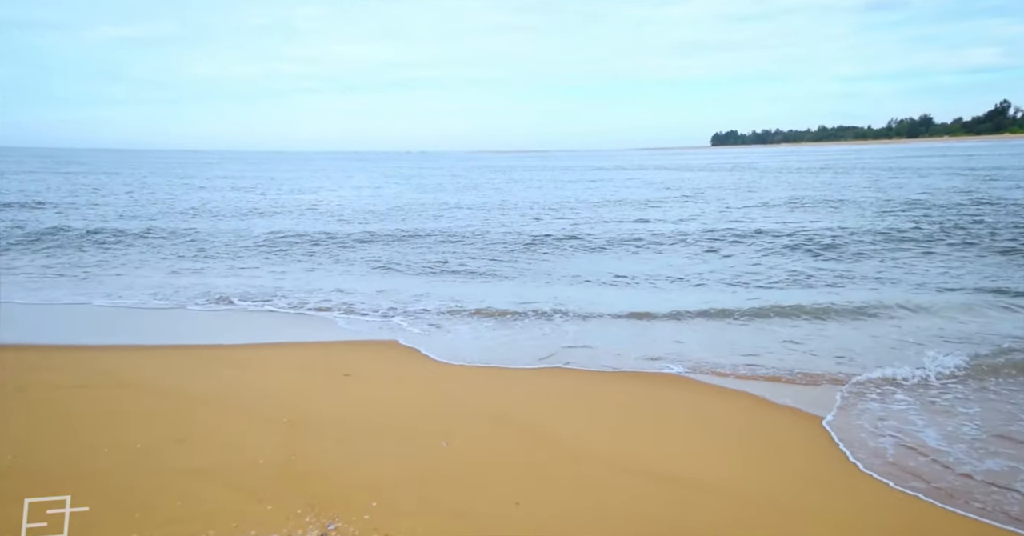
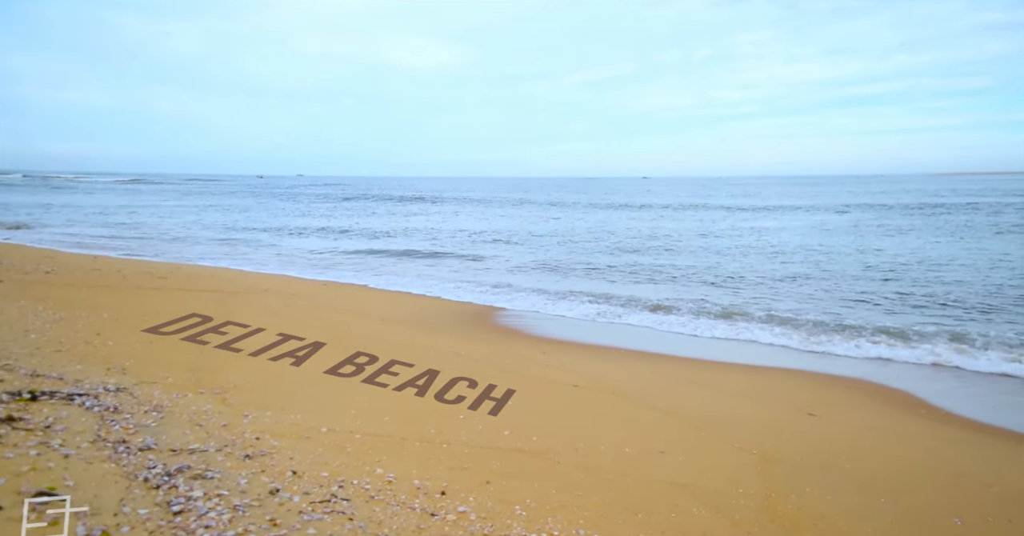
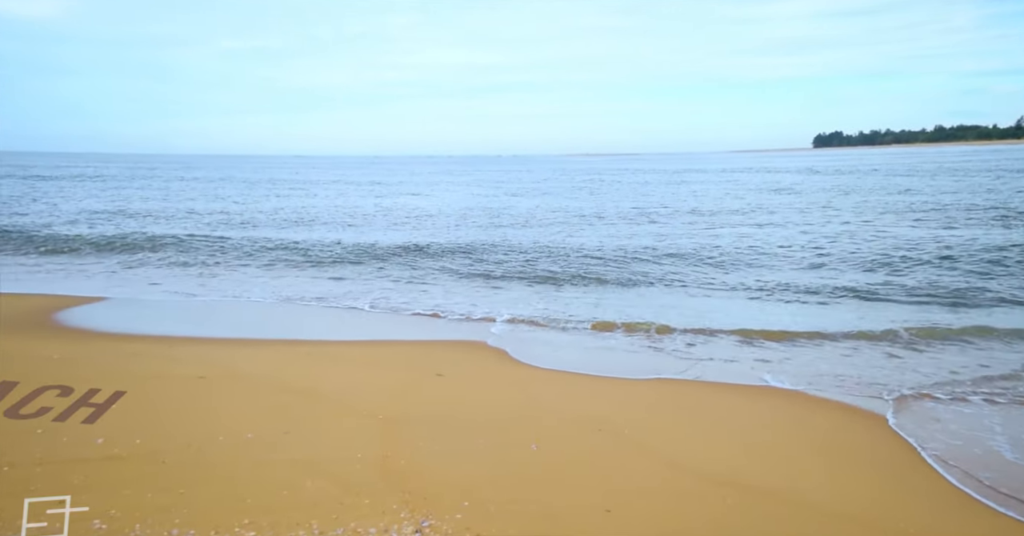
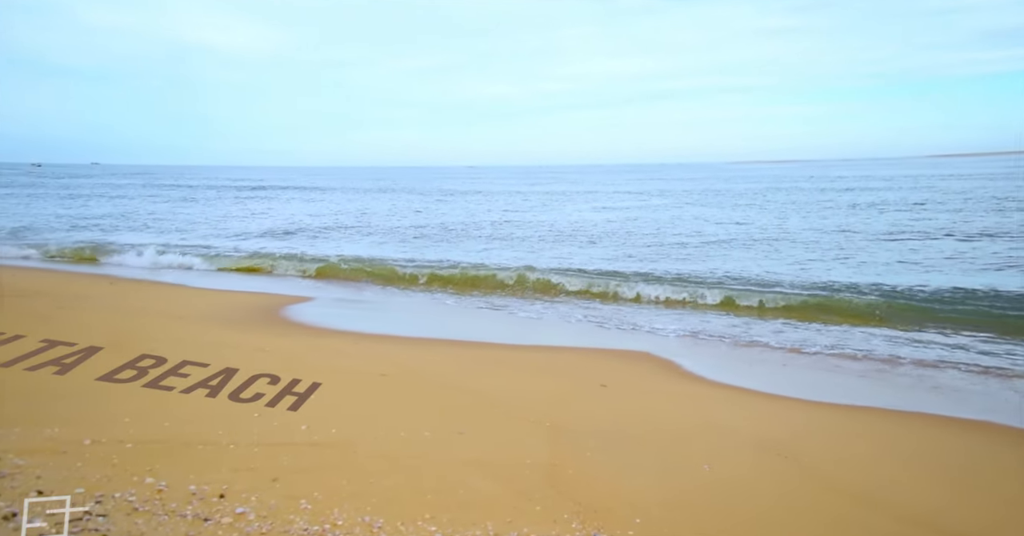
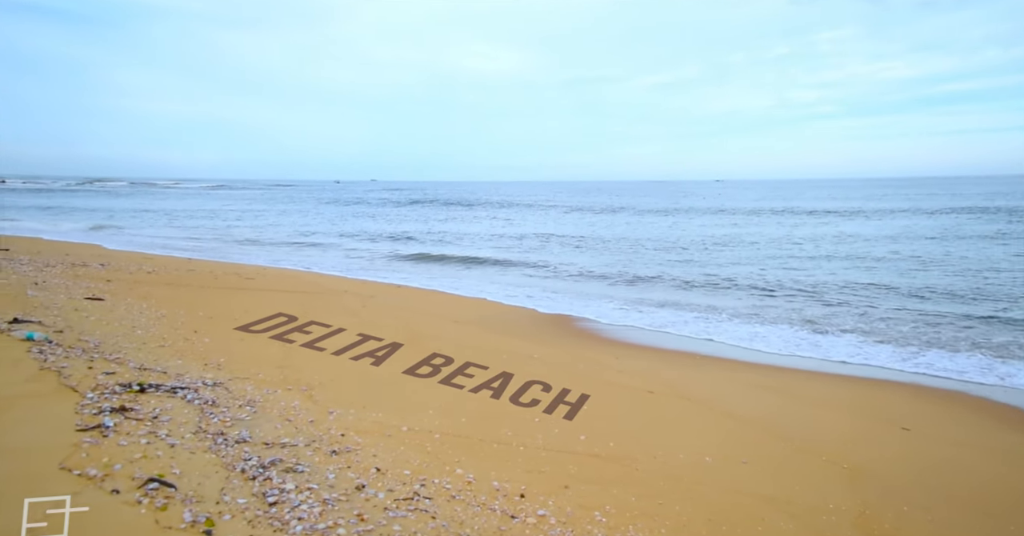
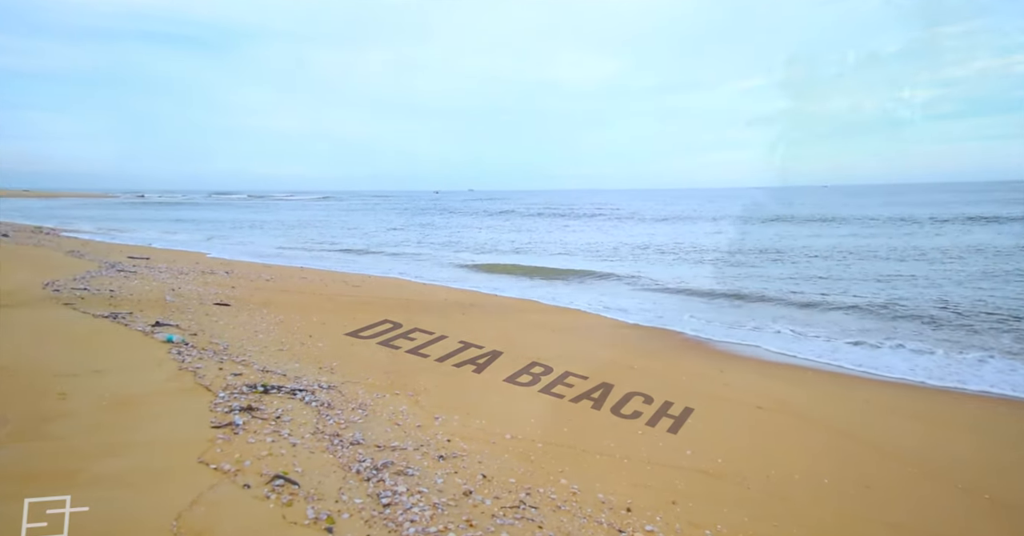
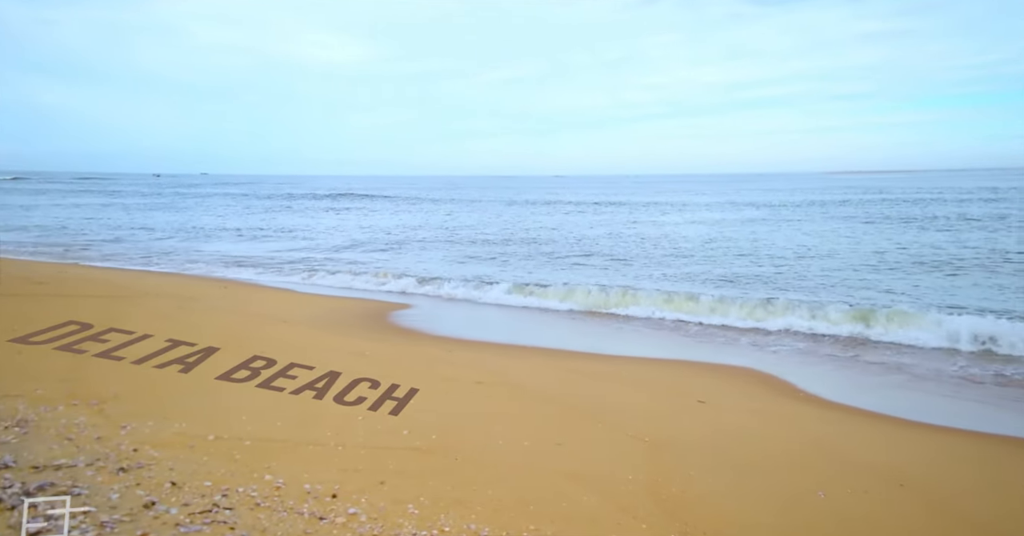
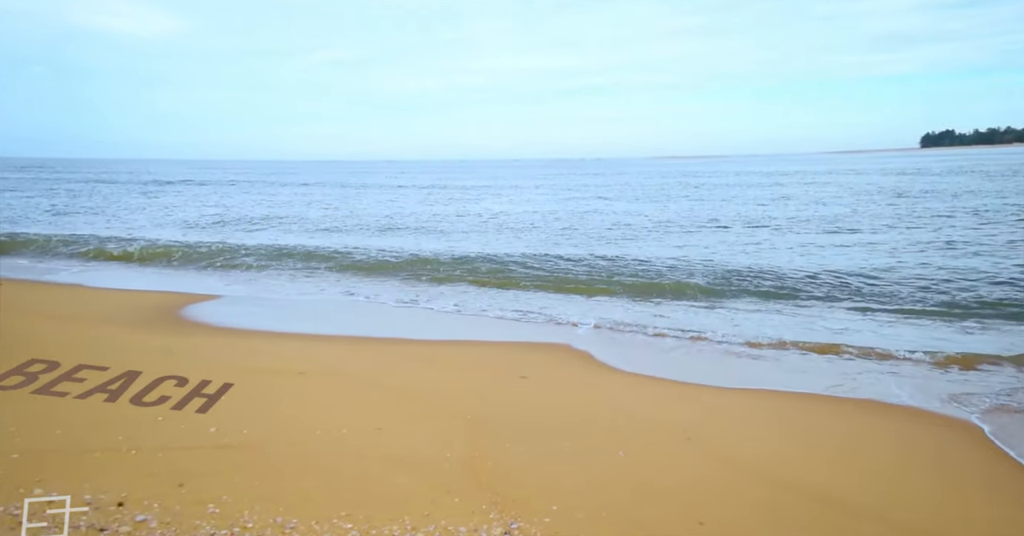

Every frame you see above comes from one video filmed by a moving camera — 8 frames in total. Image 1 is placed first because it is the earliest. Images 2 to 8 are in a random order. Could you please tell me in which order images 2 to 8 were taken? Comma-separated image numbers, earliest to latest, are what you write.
3, 8, 4, 7, 2, 5, 6
